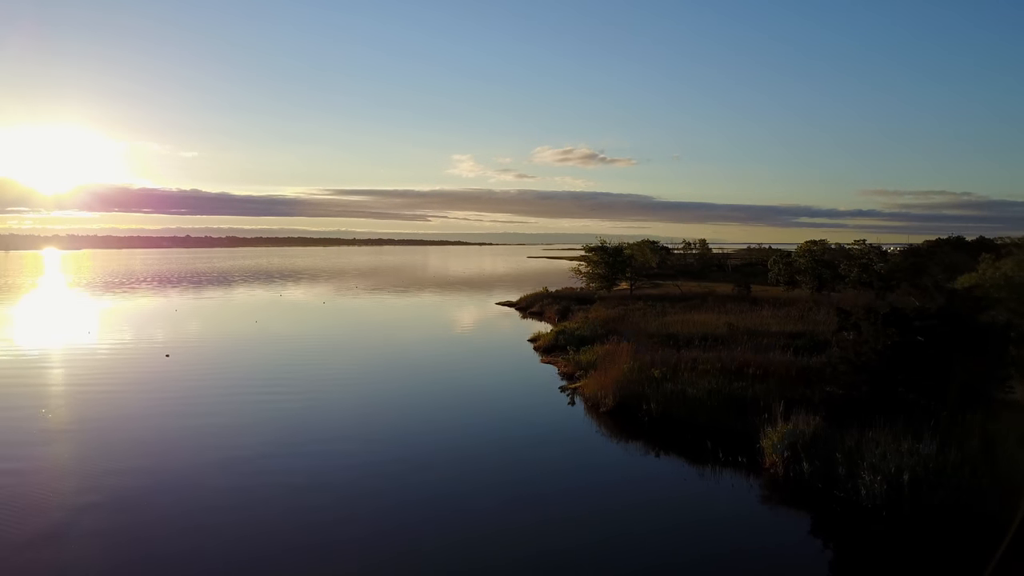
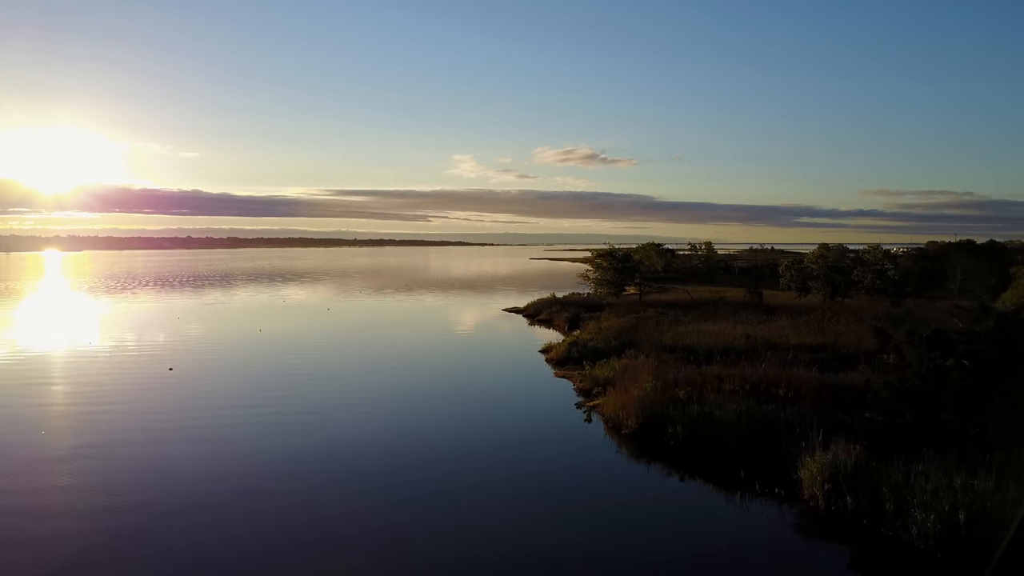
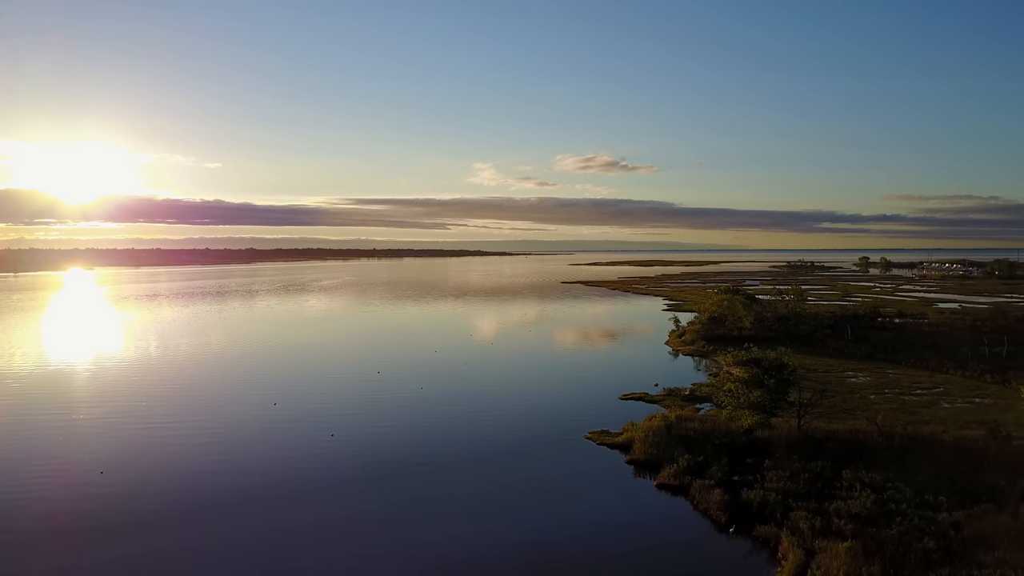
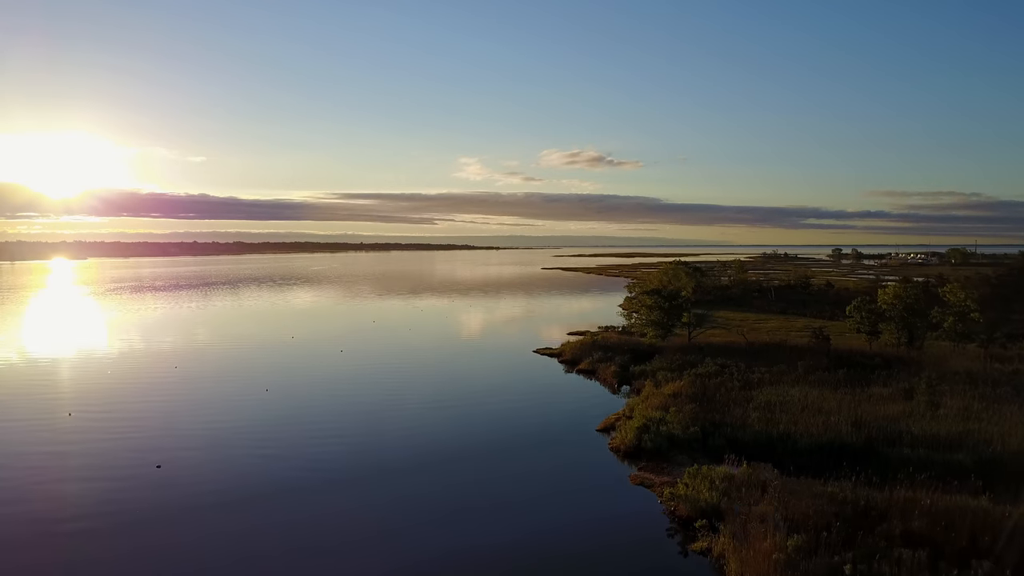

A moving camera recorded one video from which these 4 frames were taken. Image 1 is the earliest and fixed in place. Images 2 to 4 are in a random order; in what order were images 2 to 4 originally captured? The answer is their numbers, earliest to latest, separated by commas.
2, 4, 3
